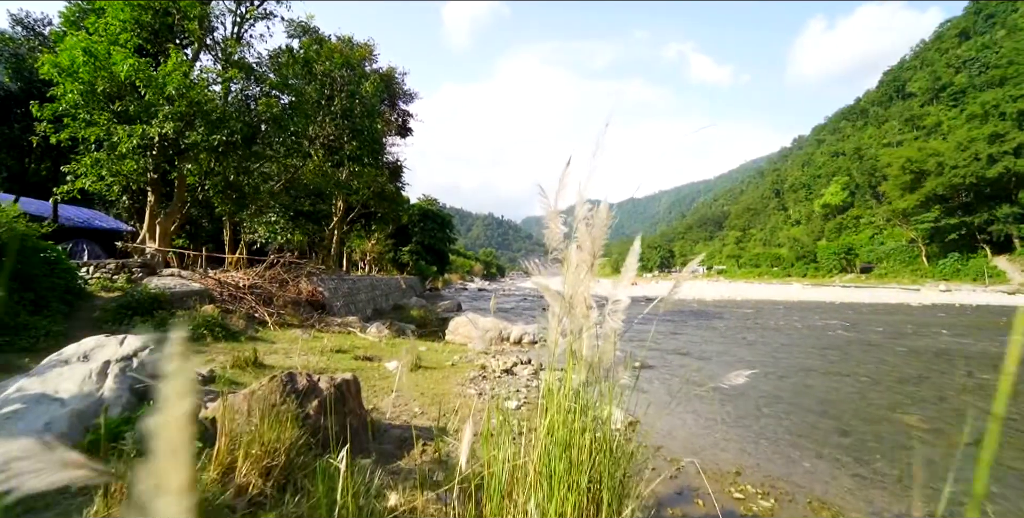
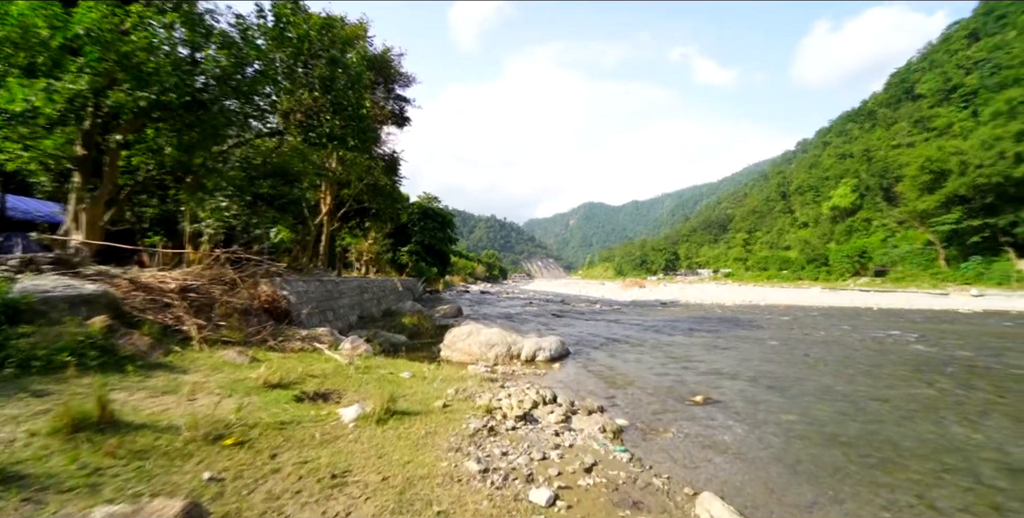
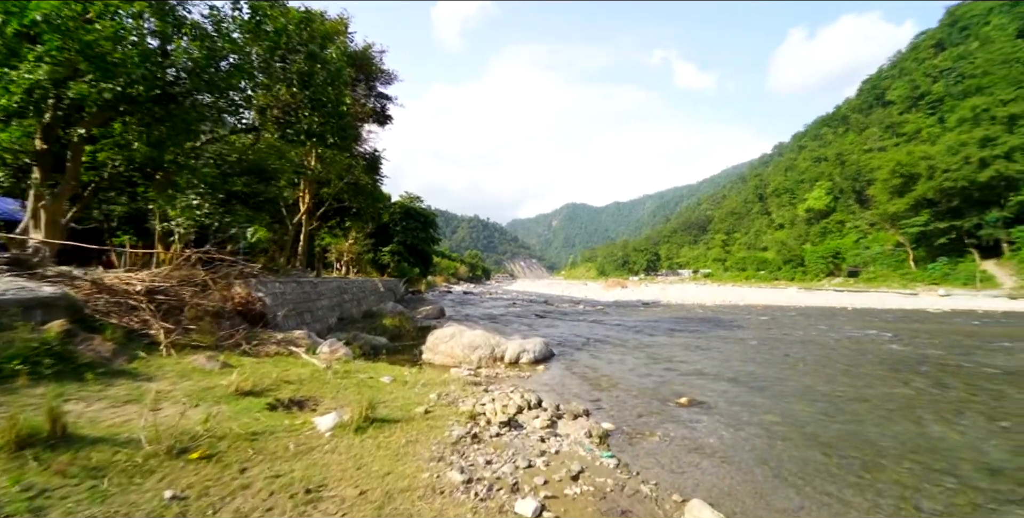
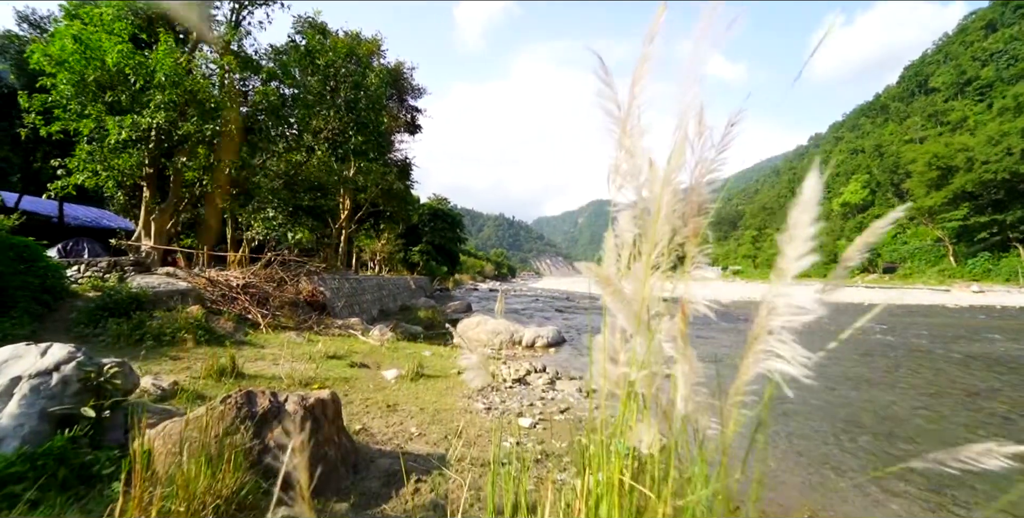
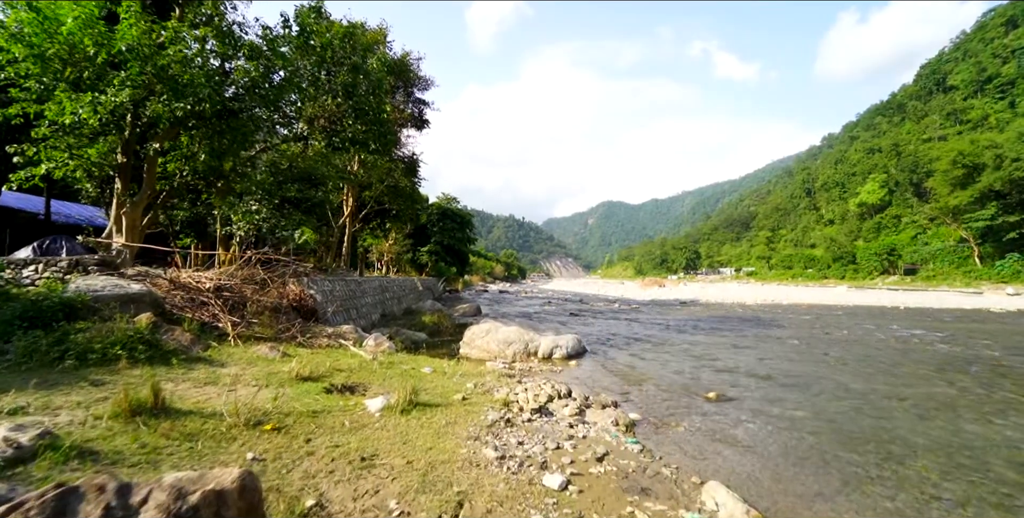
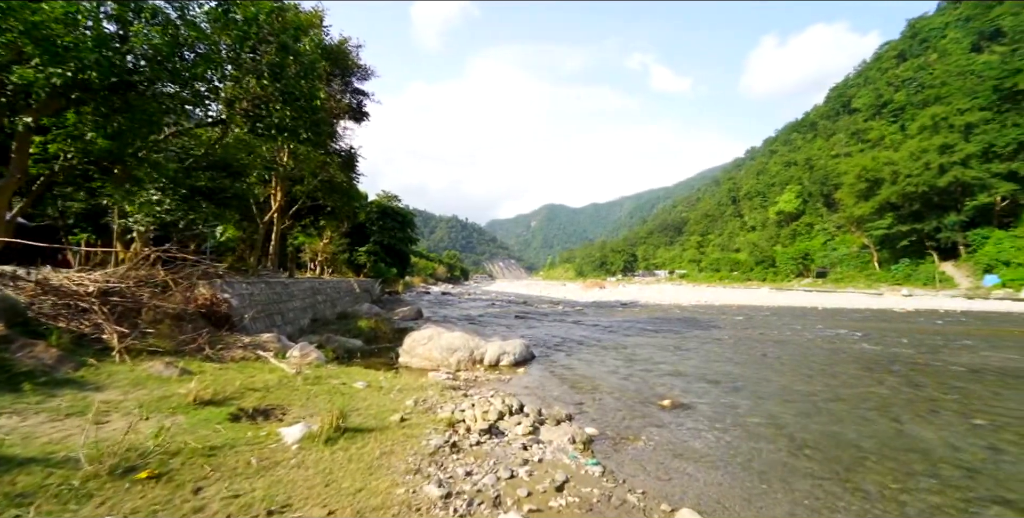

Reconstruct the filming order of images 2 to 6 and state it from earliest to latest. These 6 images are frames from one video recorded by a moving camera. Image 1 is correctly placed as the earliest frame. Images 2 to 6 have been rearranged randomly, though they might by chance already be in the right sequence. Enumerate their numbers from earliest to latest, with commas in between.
4, 5, 2, 3, 6
